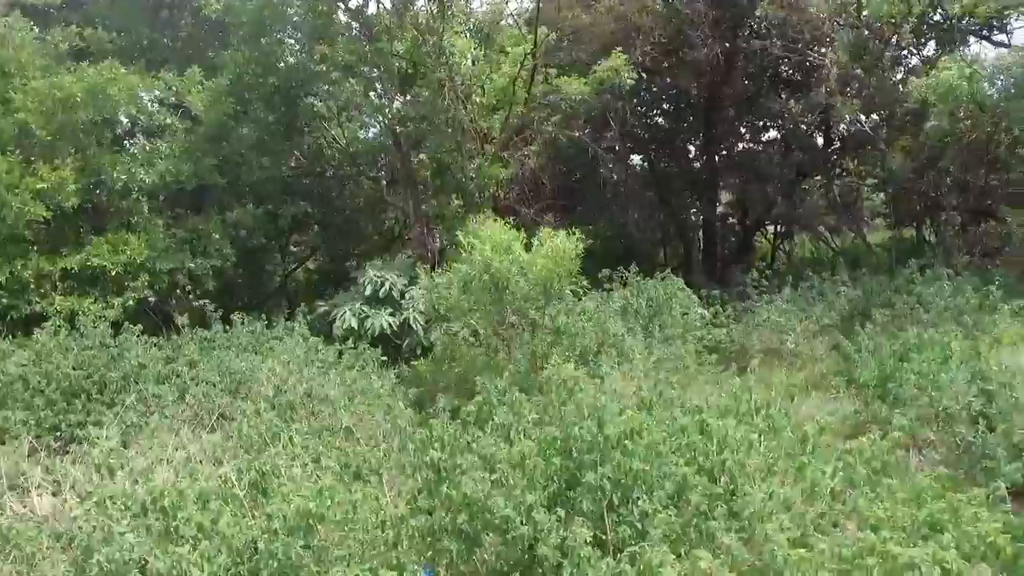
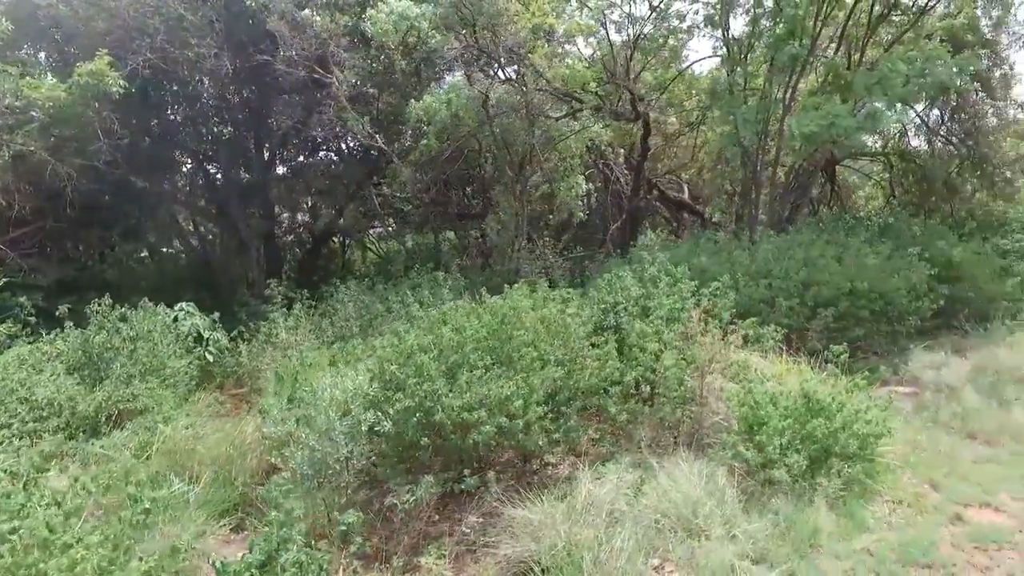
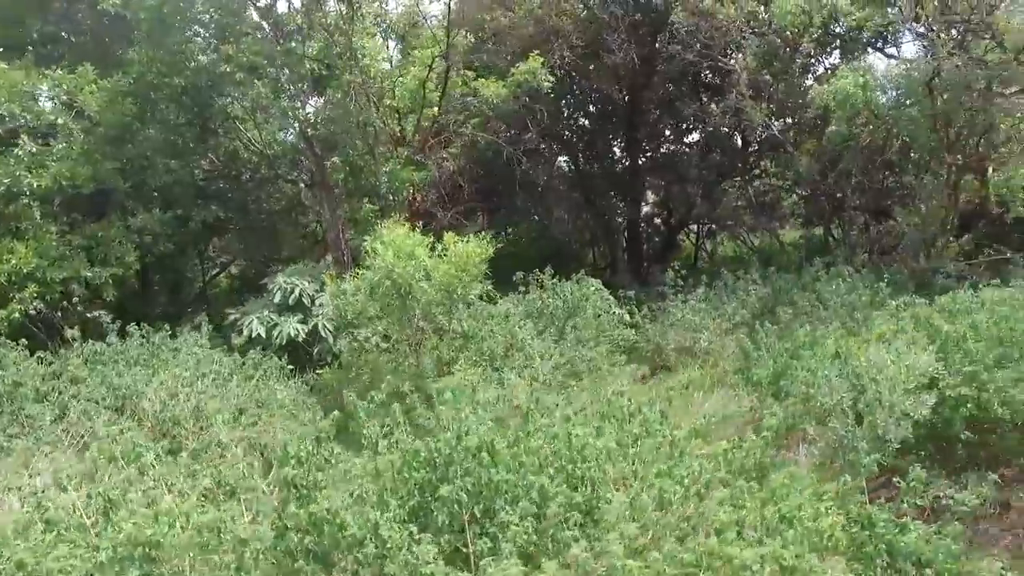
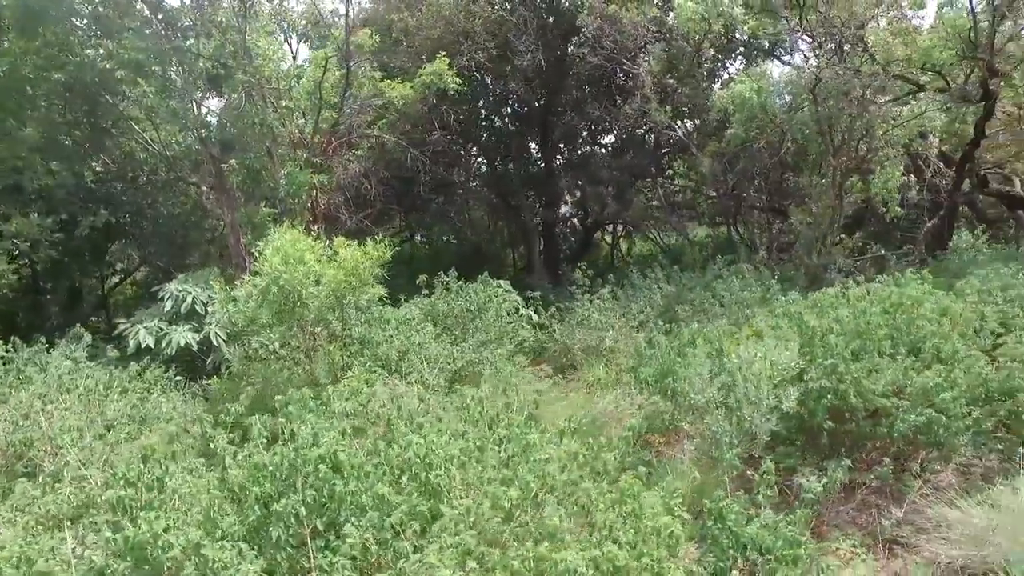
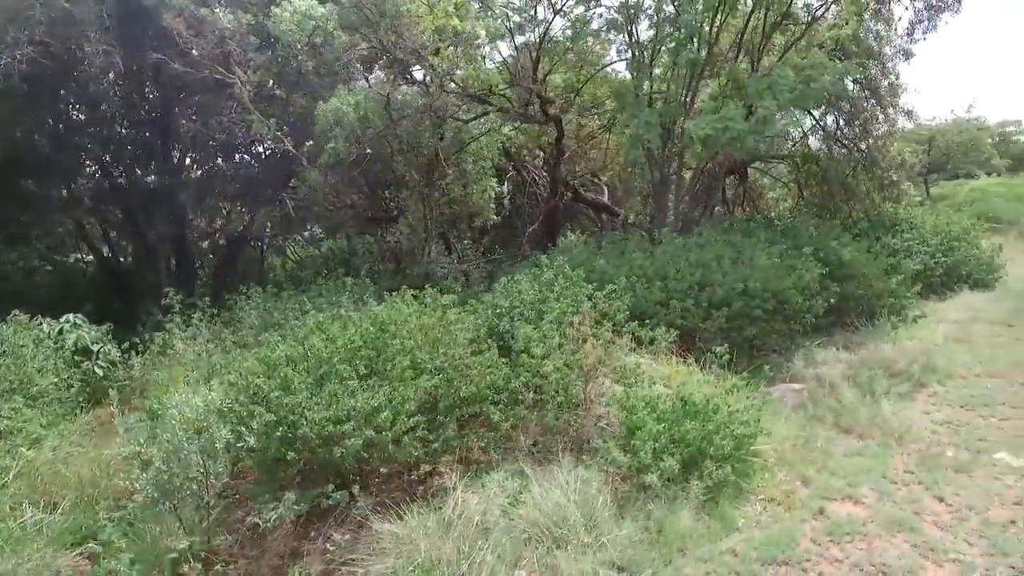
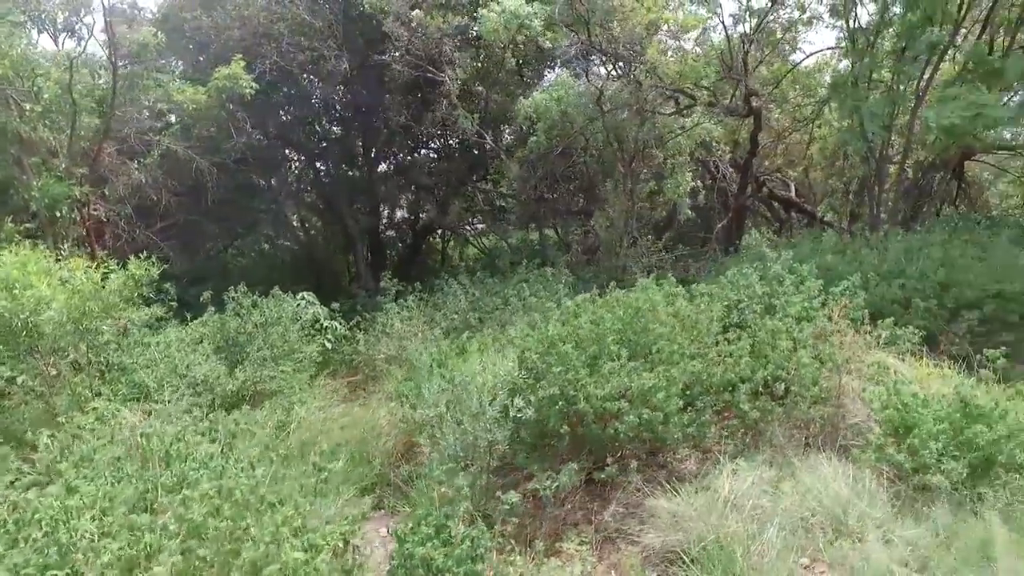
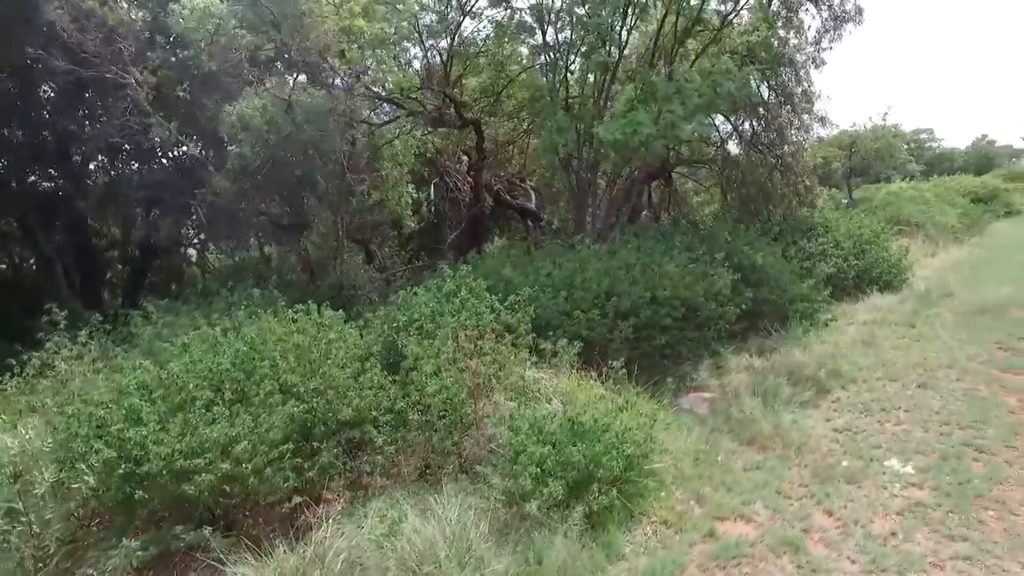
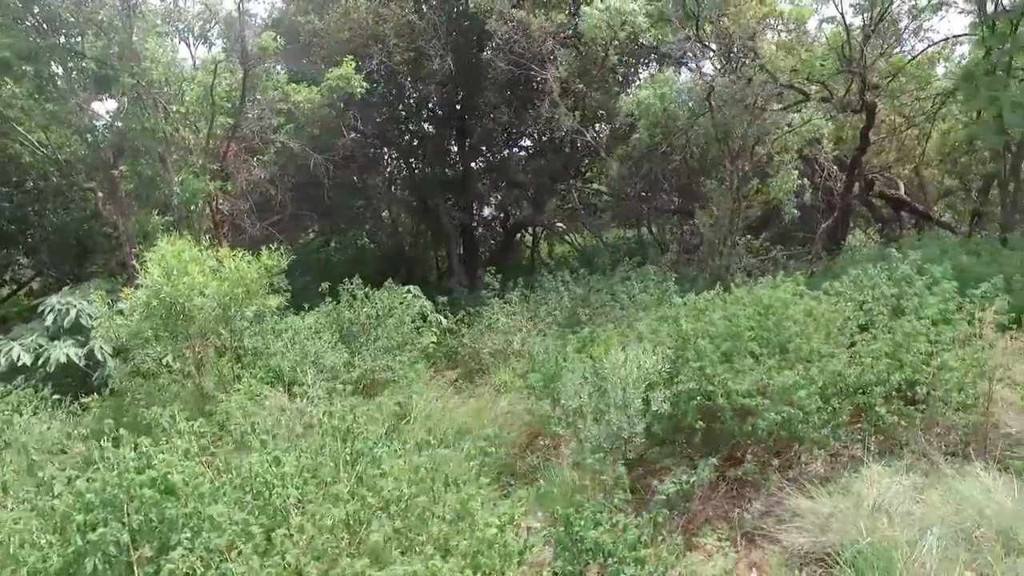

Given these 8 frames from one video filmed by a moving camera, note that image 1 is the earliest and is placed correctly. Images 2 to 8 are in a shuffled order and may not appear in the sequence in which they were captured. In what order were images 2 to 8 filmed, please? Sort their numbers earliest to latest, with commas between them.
3, 4, 8, 6, 2, 5, 7
